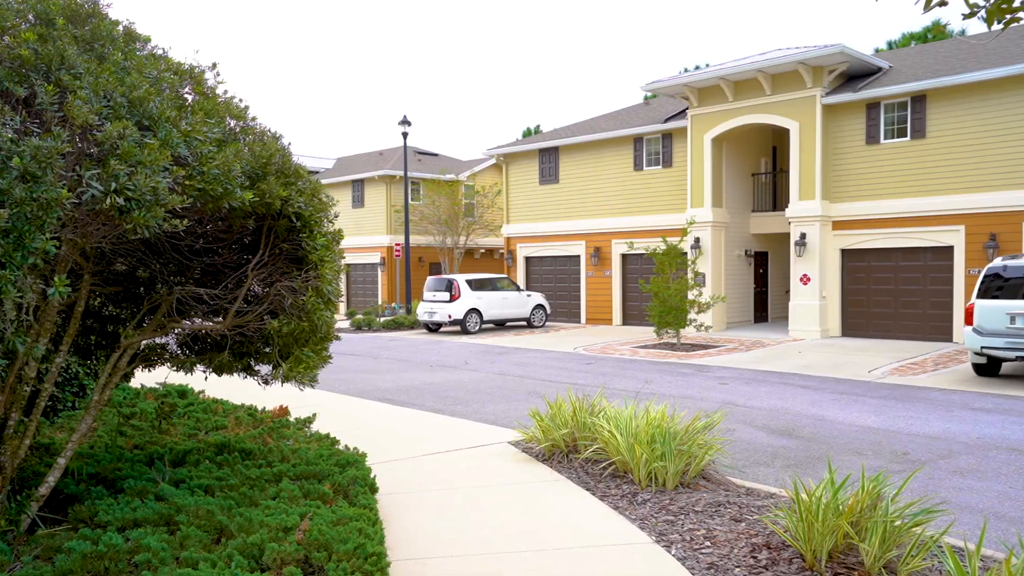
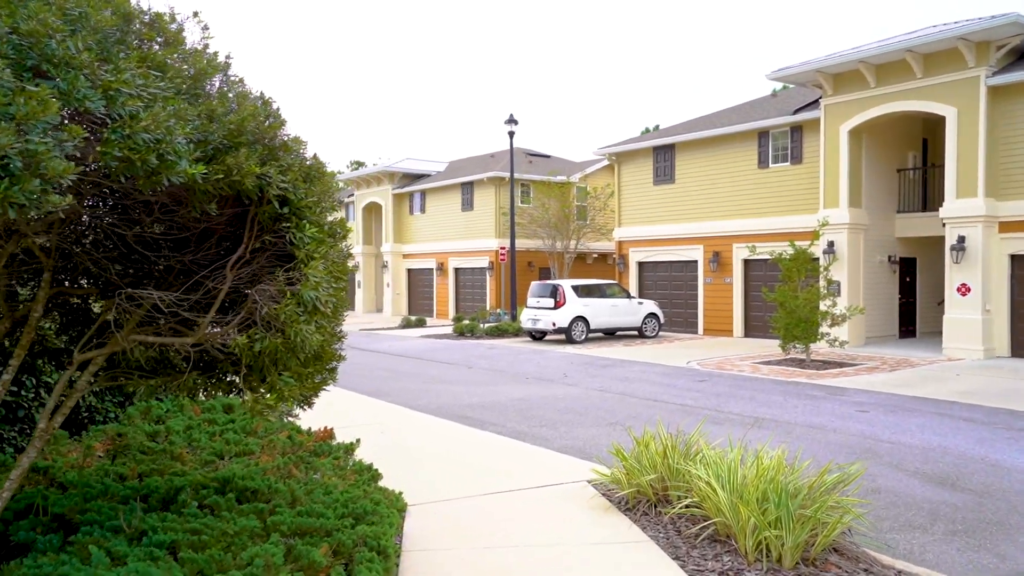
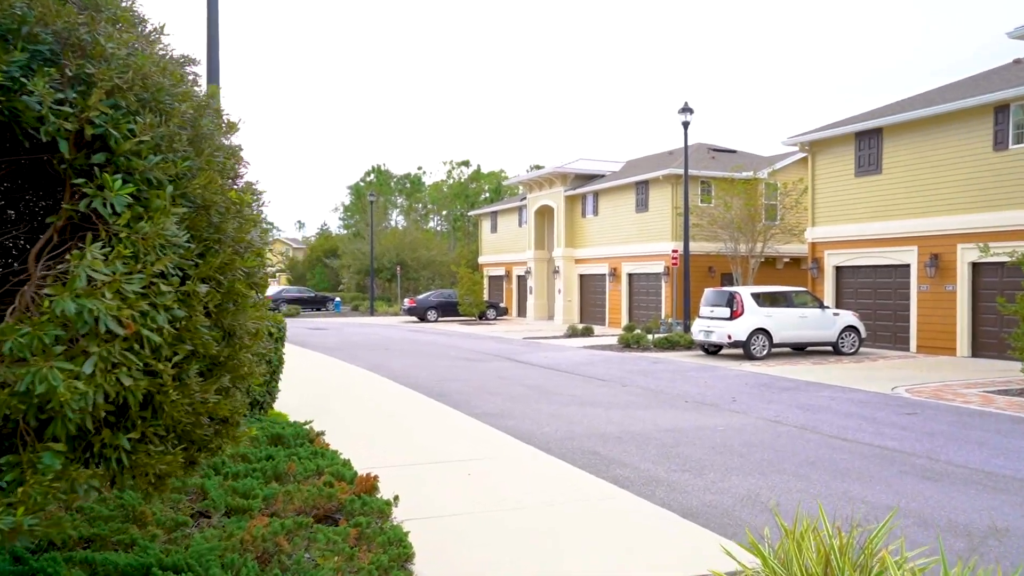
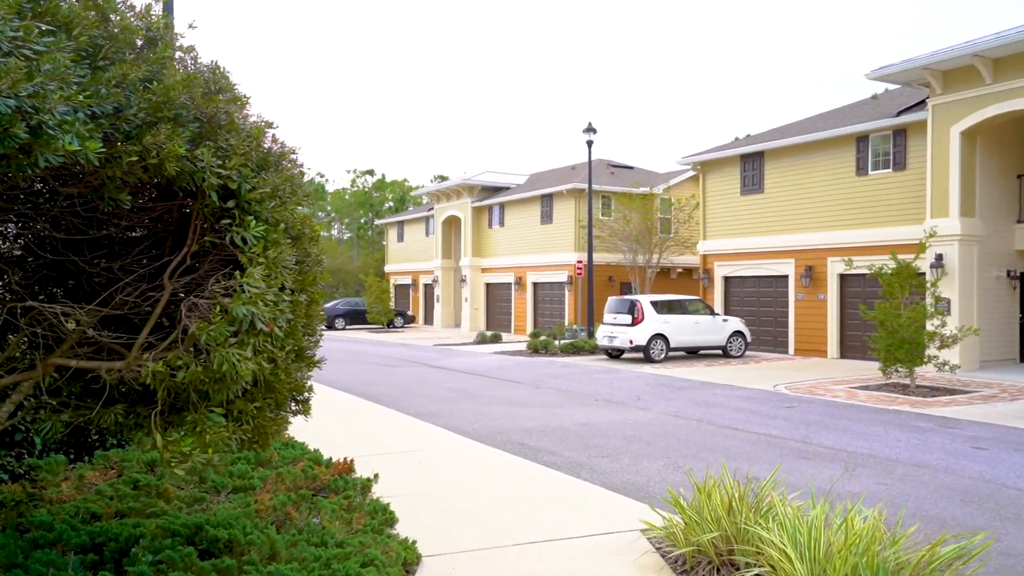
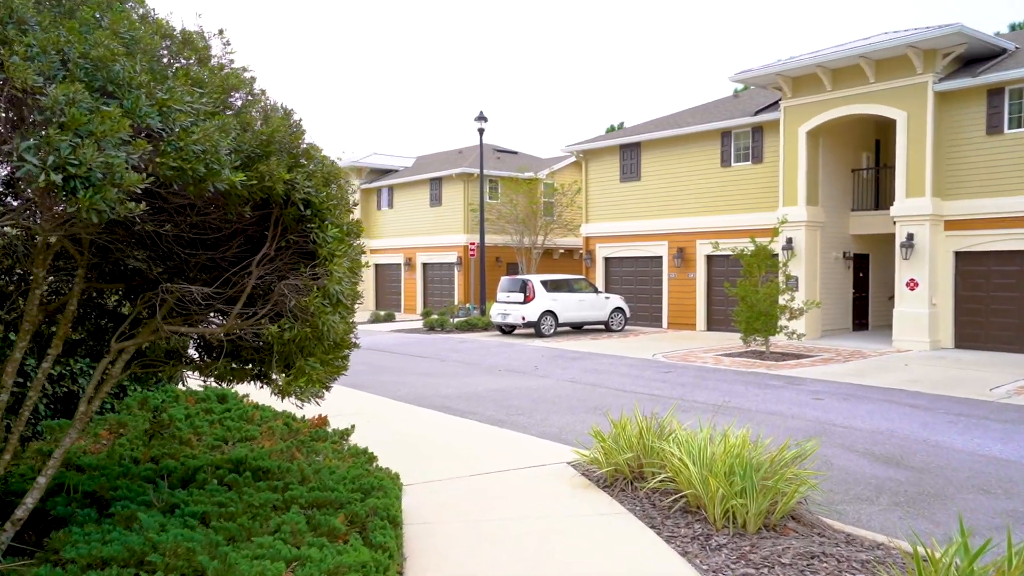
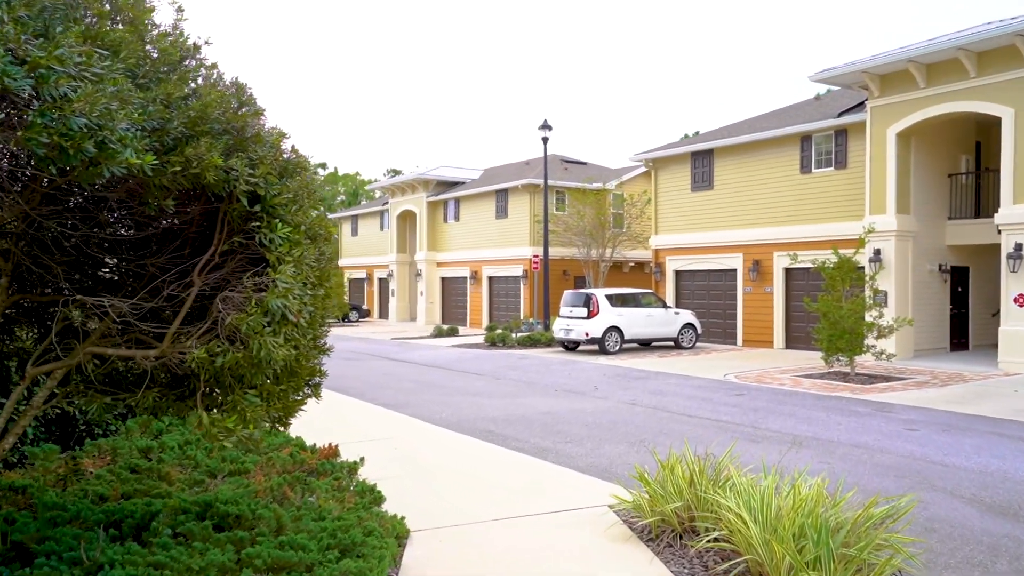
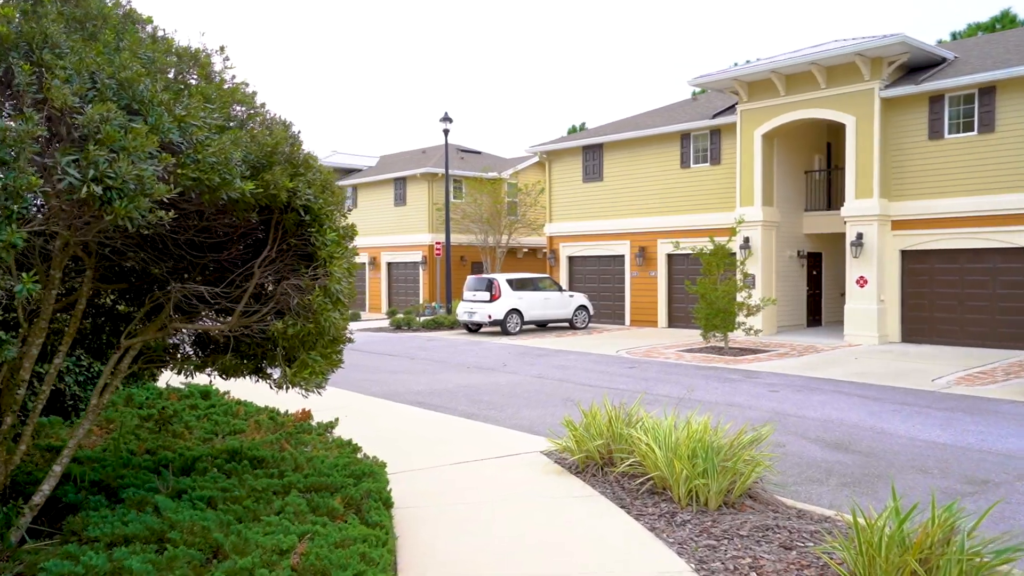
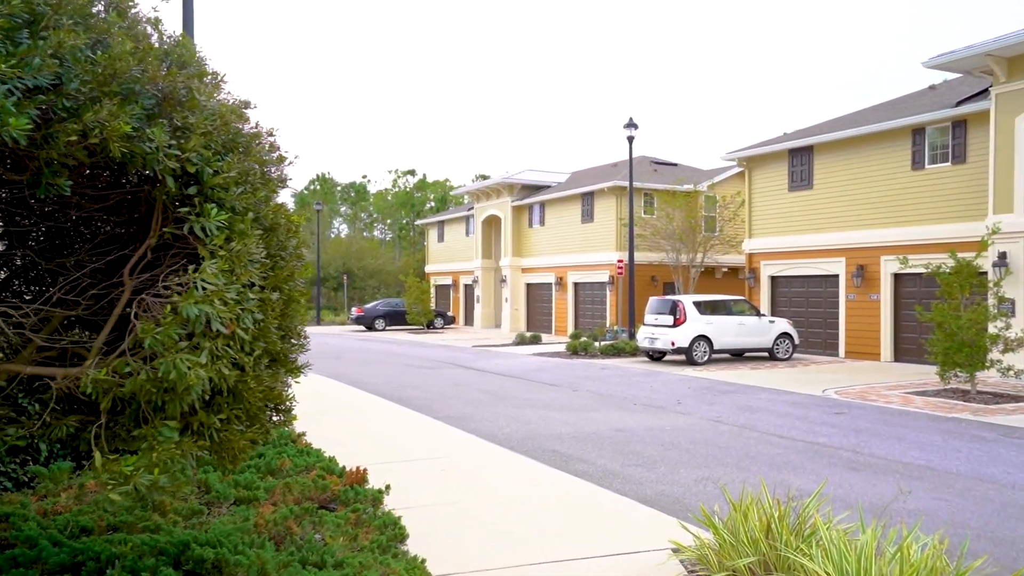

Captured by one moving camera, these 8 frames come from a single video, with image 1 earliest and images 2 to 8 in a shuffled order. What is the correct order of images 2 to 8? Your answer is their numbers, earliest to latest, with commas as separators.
7, 5, 2, 6, 4, 8, 3
